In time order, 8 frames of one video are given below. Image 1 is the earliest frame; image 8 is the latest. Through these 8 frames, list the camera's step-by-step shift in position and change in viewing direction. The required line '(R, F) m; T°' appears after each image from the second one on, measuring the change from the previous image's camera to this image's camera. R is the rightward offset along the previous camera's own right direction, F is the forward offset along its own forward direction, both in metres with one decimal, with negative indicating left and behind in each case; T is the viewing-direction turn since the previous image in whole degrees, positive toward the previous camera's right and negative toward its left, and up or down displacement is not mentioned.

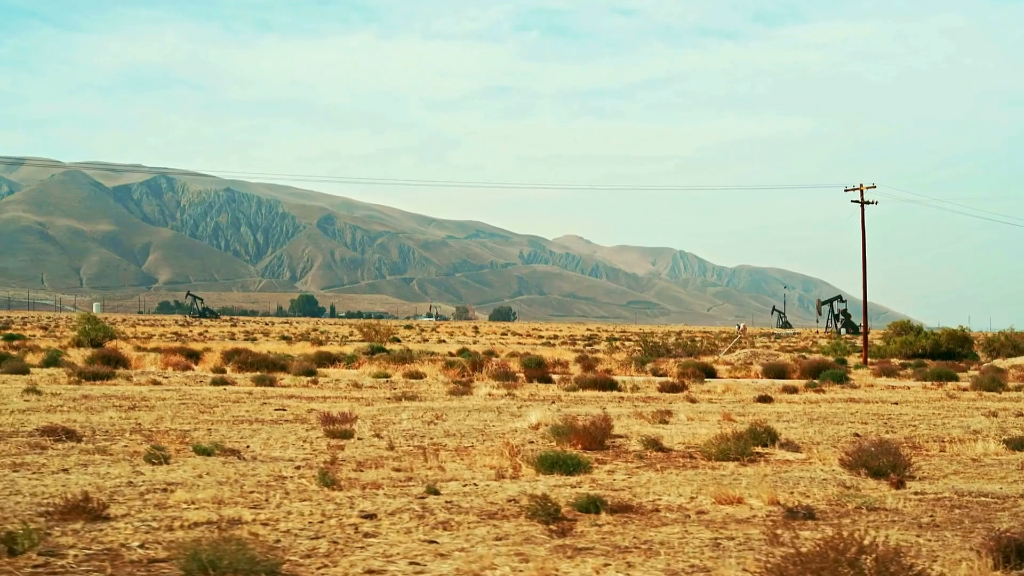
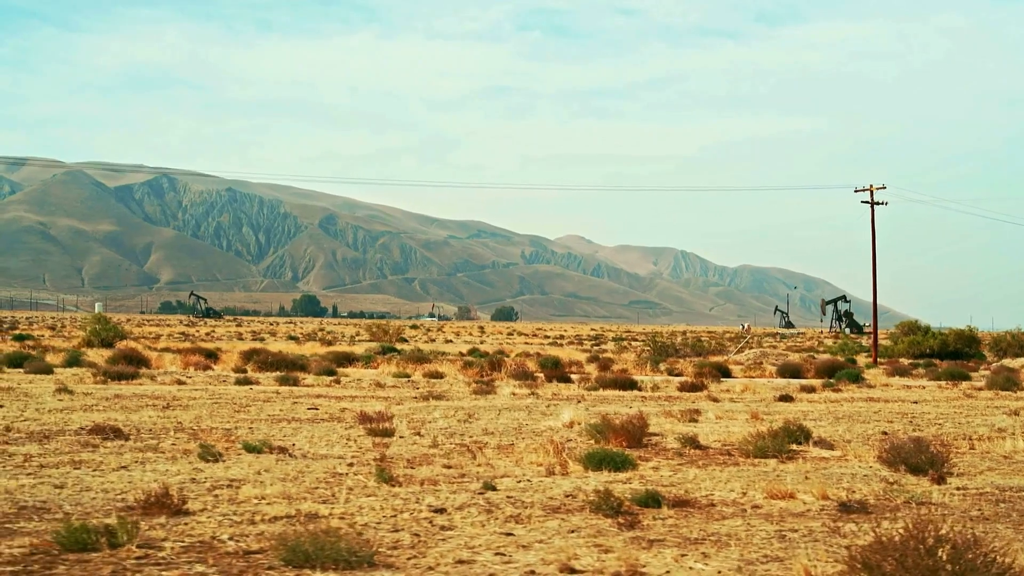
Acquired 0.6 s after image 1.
(-1.0, -0.5) m; 0°
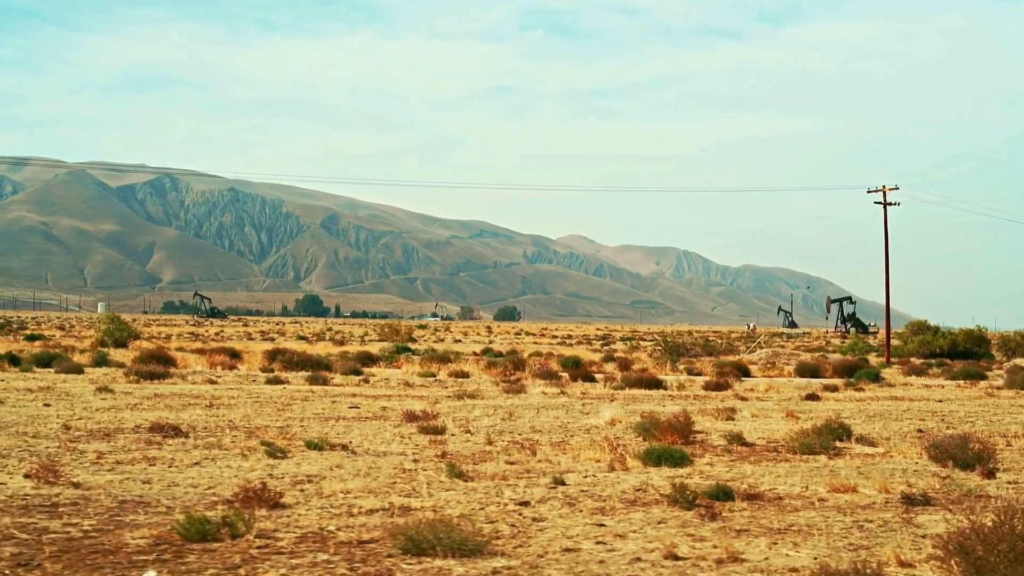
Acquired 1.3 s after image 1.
(-1.3, -0.7) m; 0°
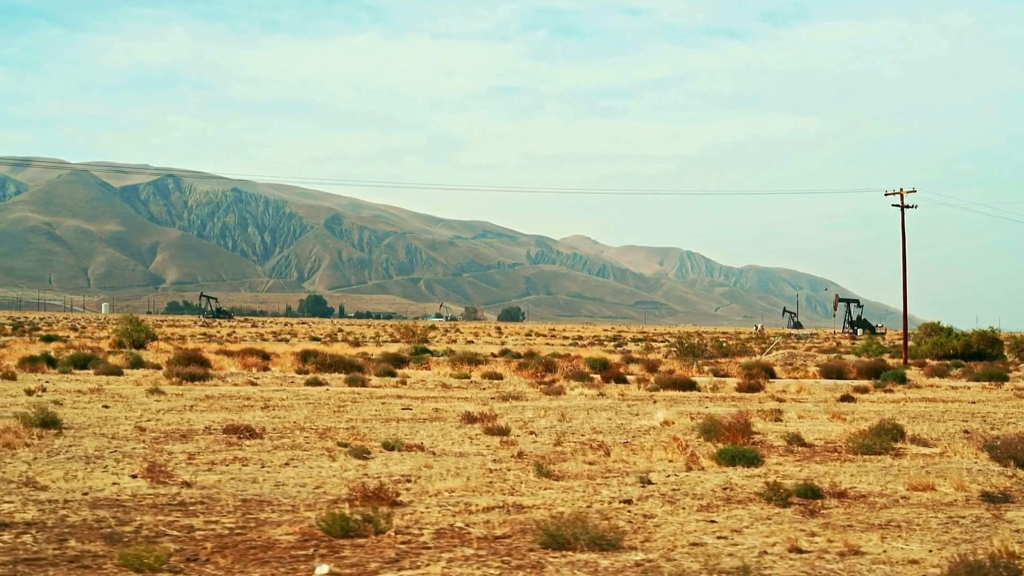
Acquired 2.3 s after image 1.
(-1.7, -0.8) m; 0°
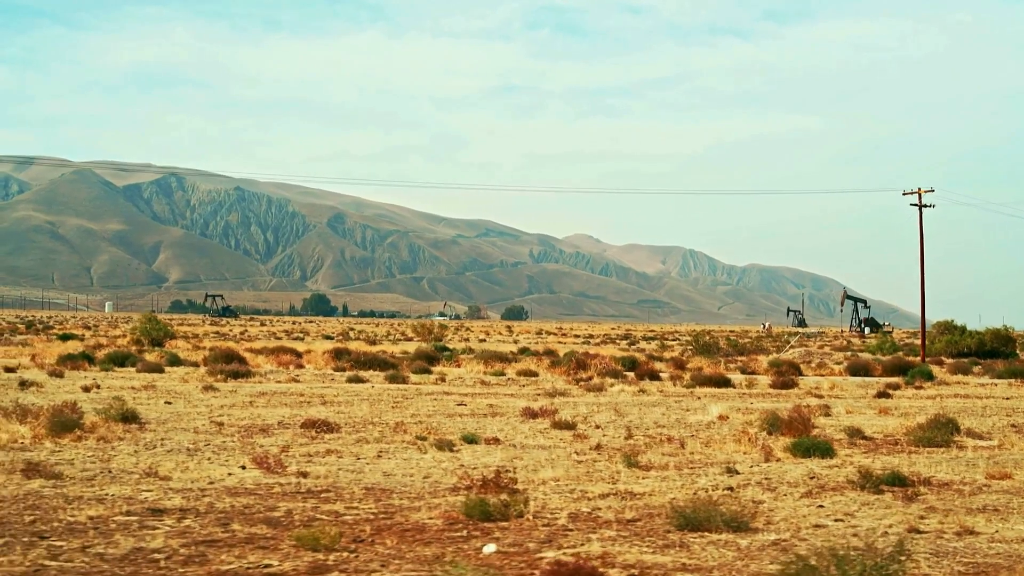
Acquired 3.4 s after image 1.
(-1.9, -0.9) m; 0°
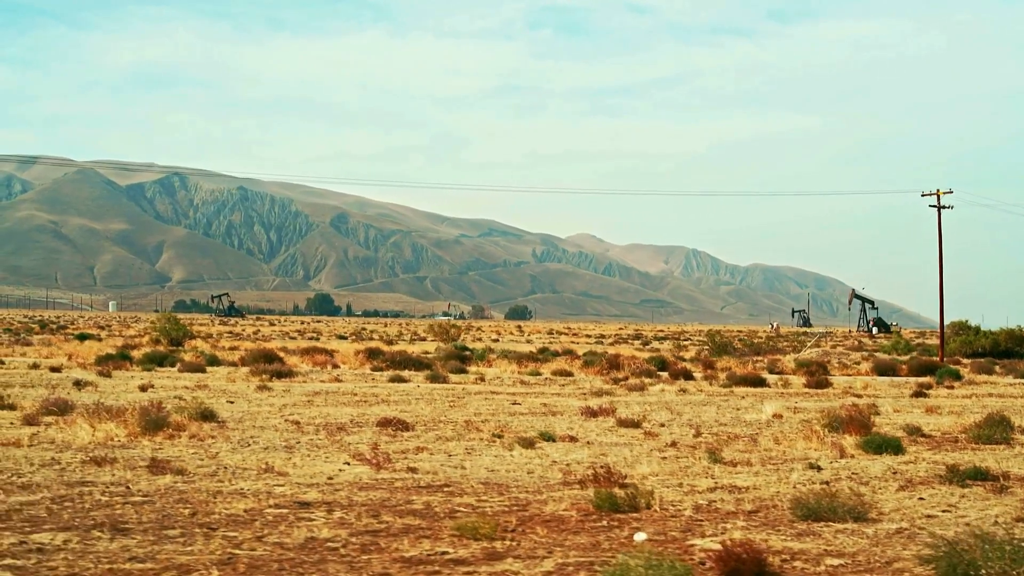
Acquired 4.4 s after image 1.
(-2.0, -1.0) m; 0°
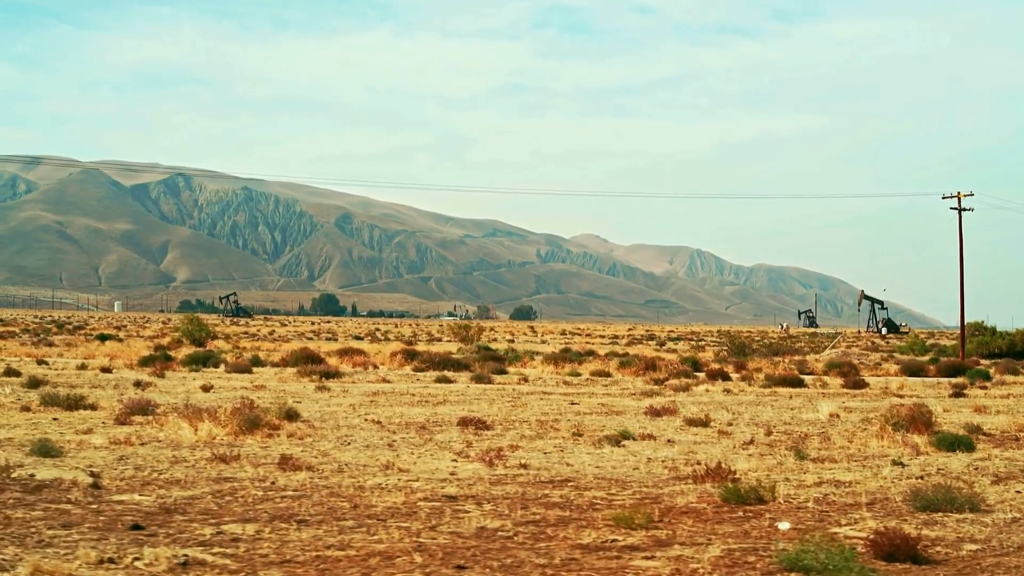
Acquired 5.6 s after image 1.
(-2.3, -1.2) m; 0°
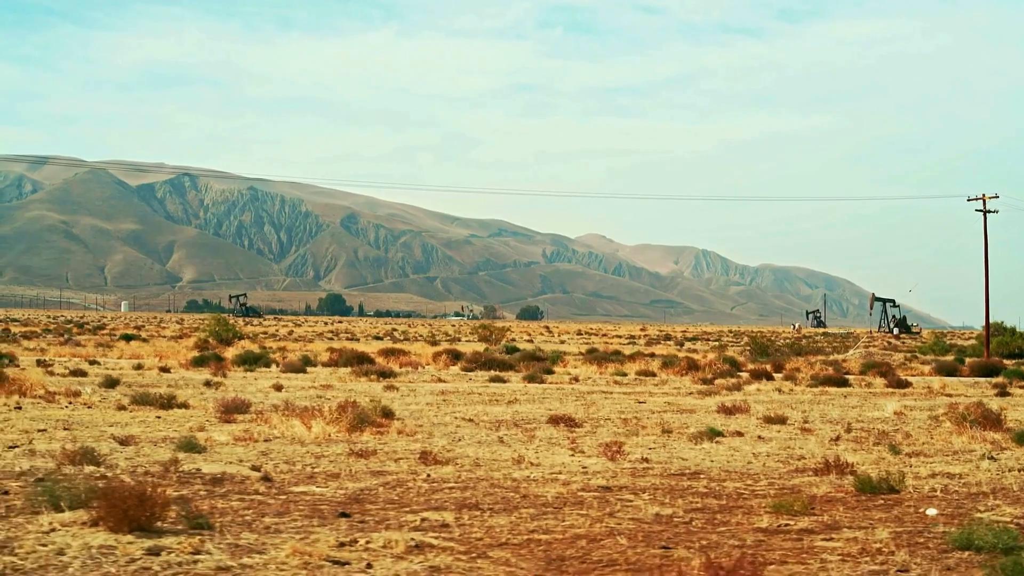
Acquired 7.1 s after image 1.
(-2.8, -1.4) m; 0°
